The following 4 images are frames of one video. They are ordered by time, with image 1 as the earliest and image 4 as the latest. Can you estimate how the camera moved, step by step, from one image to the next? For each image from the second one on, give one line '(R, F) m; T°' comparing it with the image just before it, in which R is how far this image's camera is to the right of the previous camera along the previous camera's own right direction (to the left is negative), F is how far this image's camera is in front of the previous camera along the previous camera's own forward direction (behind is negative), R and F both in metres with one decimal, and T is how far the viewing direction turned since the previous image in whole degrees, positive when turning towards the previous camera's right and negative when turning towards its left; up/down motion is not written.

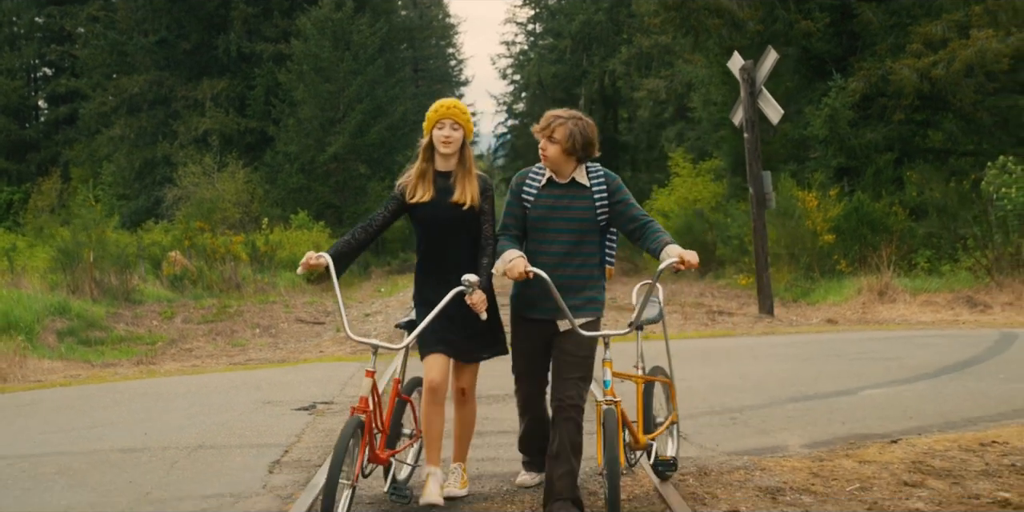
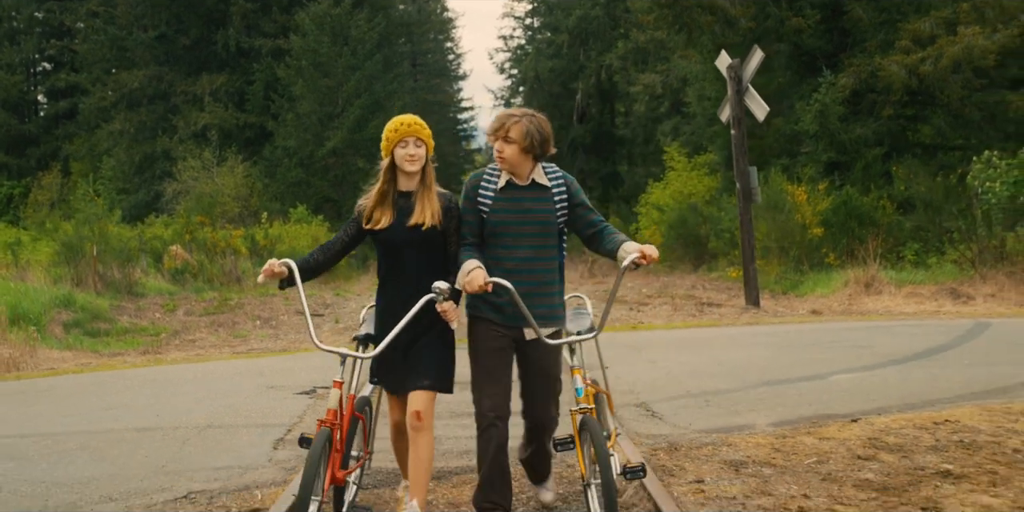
(+0.1, -0.5) m; 0°
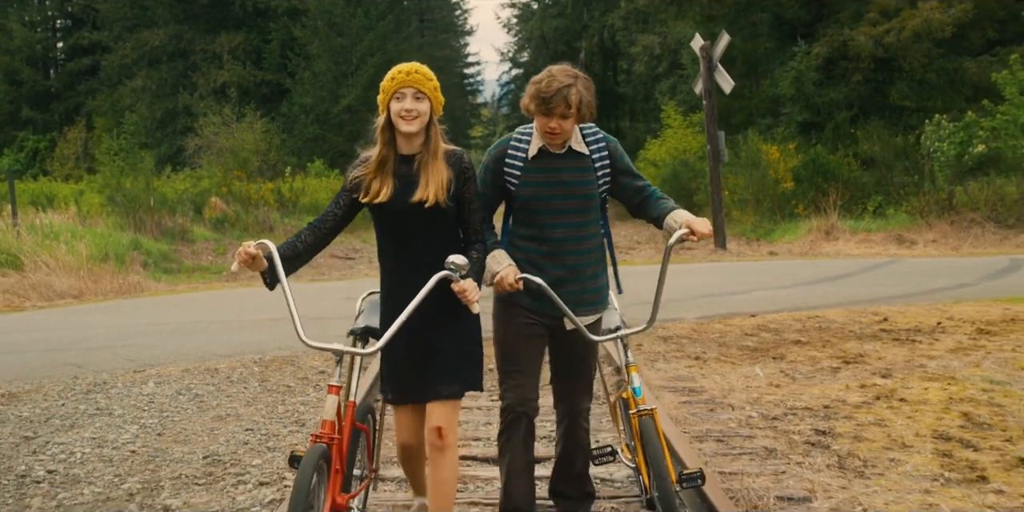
(0.0, -3.7) m; 0°
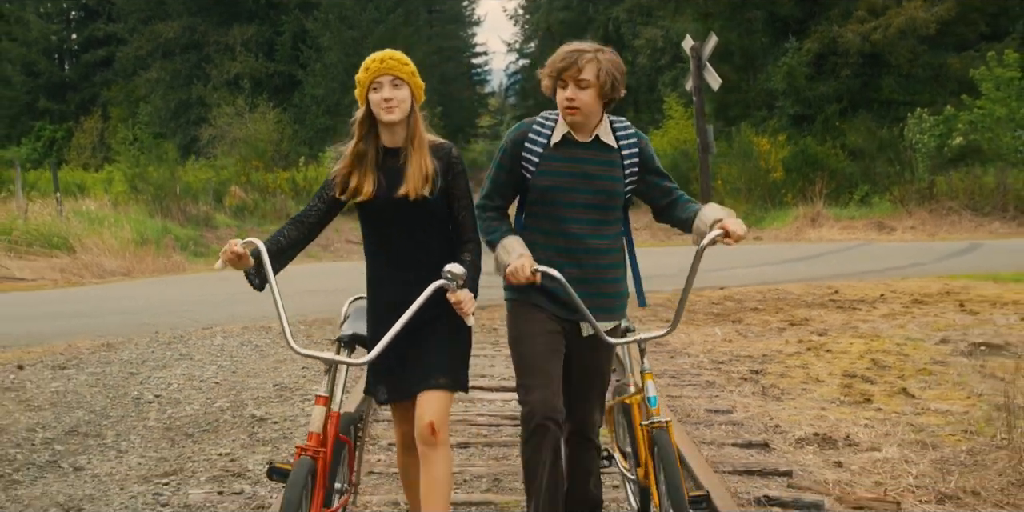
(+0.1, -1.8) m; 0°
